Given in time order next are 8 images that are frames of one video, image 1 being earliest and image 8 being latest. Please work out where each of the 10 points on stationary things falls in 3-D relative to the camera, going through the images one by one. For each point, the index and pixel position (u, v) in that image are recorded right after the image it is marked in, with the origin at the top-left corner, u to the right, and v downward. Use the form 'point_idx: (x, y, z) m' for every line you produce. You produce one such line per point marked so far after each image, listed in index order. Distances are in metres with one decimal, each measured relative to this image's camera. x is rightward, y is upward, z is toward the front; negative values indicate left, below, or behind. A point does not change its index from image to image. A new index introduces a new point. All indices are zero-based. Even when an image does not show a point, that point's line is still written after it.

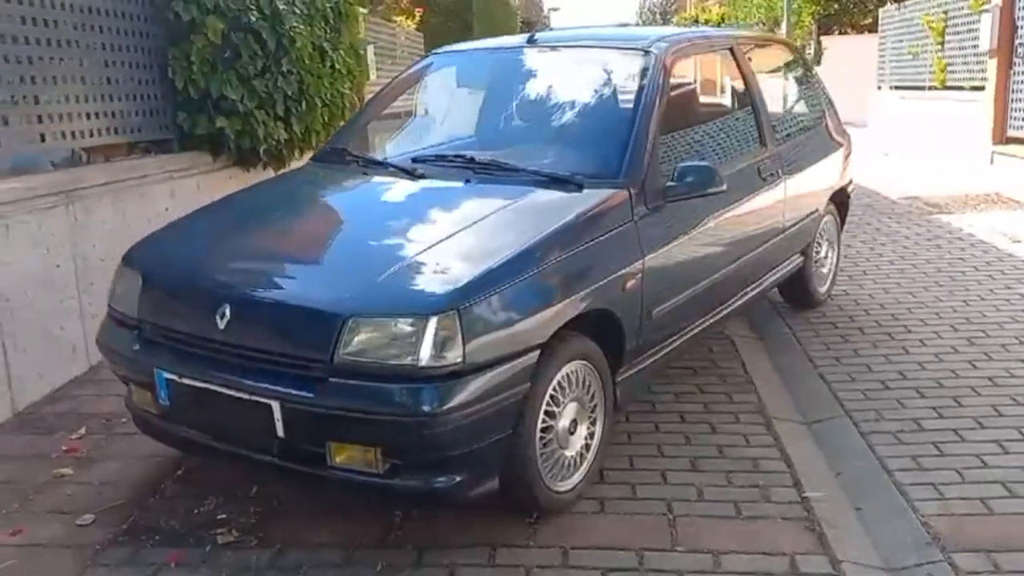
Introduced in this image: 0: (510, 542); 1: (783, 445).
0: (0.0, -0.9, +3.4) m
1: (+1.2, -0.7, +4.2) m
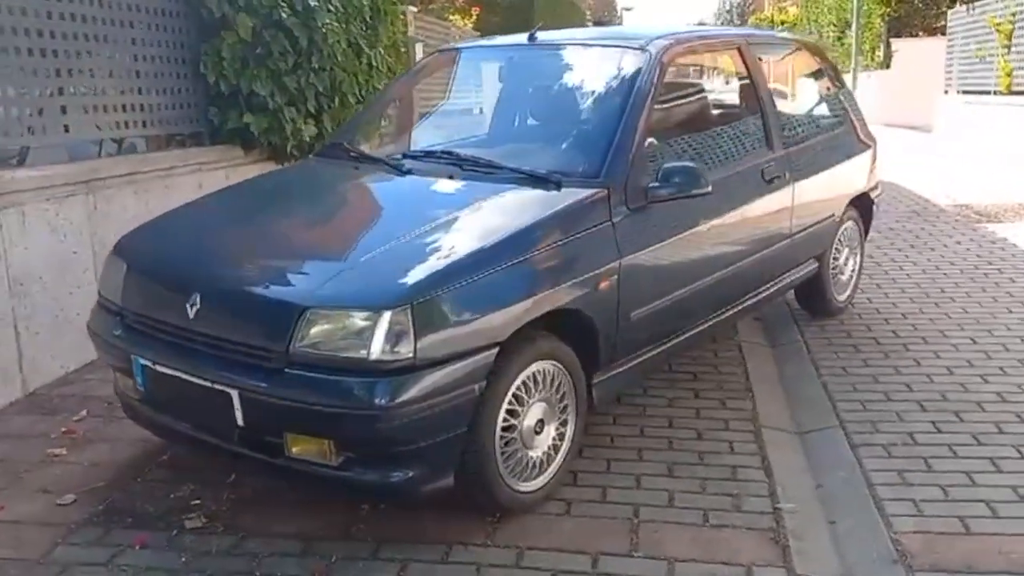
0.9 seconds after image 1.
0: (-0.2, -0.9, +3.4) m
1: (+1.1, -0.7, +4.1) m
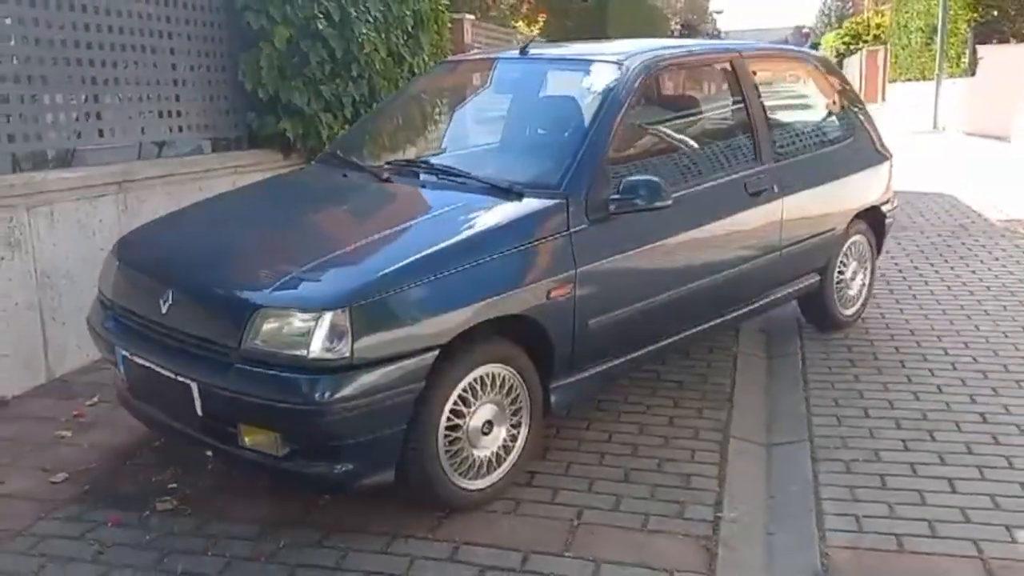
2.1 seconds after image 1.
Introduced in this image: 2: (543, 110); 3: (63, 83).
0: (-0.4, -0.9, +3.6) m
1: (+0.9, -0.7, +4.1) m
2: (+0.1, +0.8, +4.5) m
3: (-2.8, +1.3, +6.0) m
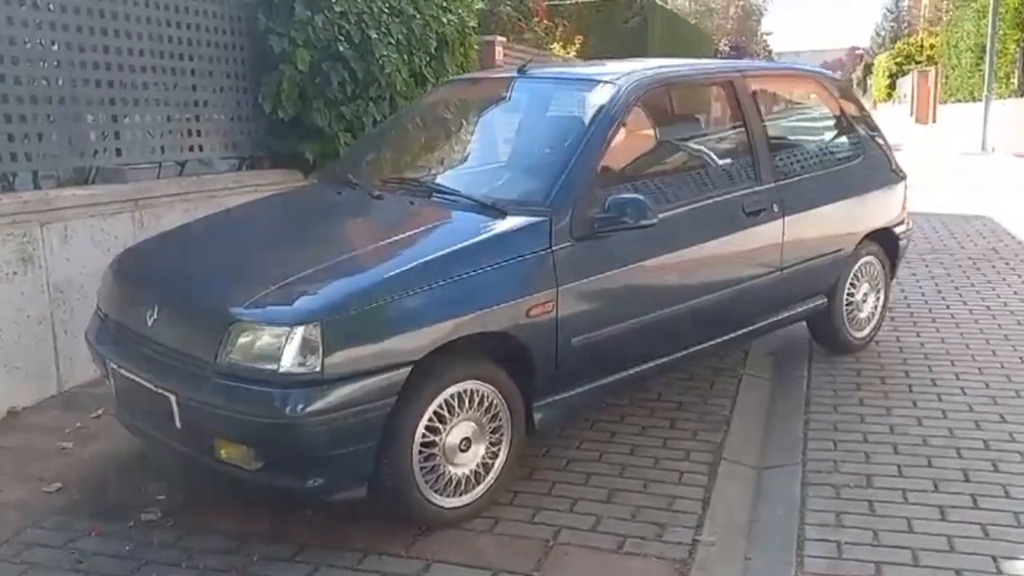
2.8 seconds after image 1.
0: (-0.5, -1.0, +3.6) m
1: (+0.8, -0.8, +4.1) m
2: (+0.1, +0.7, +4.5) m
3: (-2.7, +1.2, +6.1) m
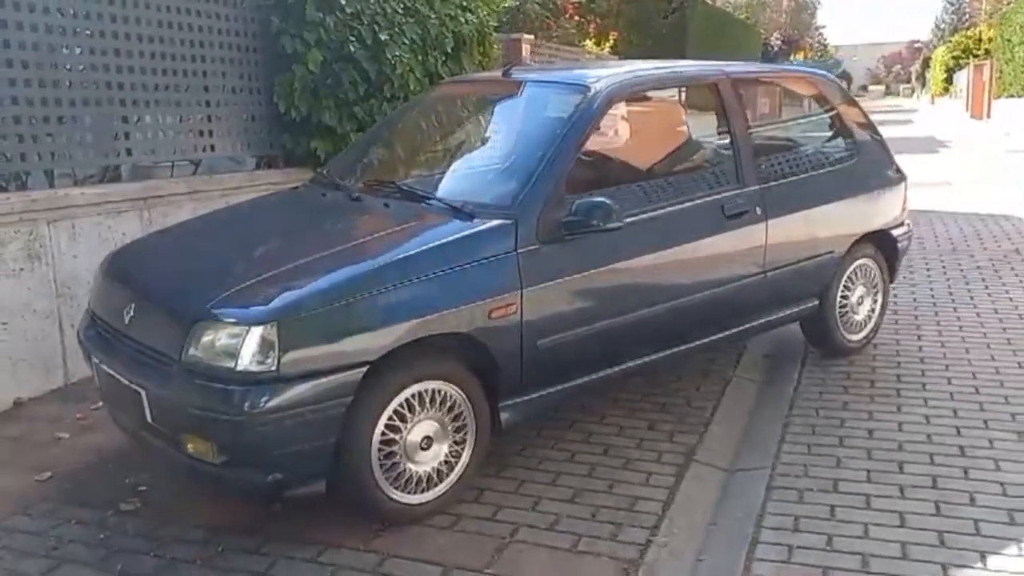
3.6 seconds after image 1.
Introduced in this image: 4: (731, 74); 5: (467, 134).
0: (-0.6, -1.0, +3.7) m
1: (+0.7, -0.8, +4.1) m
2: (0.0, +0.7, +4.6) m
3: (-2.7, +1.2, +6.3) m
4: (+1.2, +1.1, +5.1) m
5: (-0.2, +0.7, +4.7) m
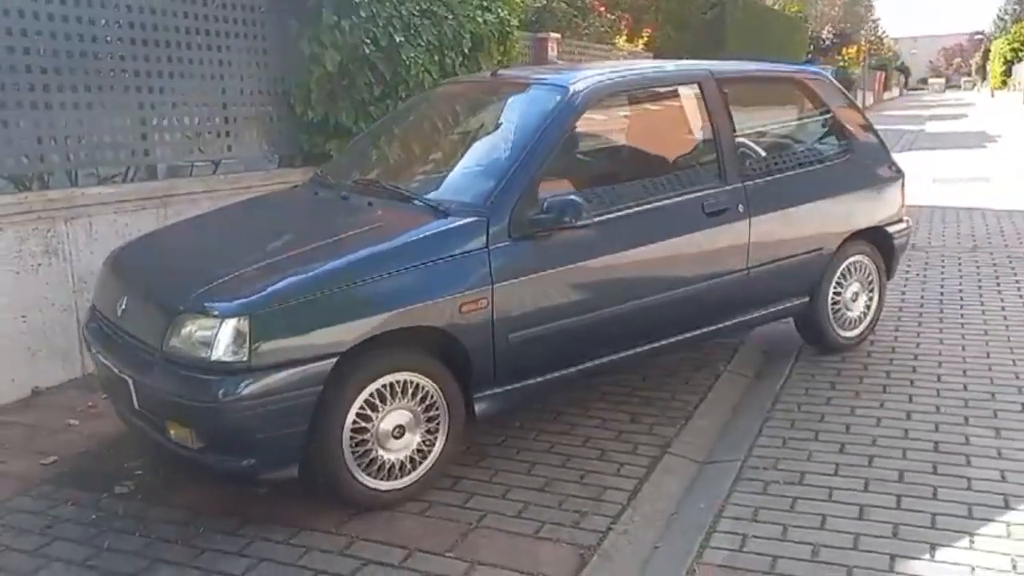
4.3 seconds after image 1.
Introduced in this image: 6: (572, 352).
0: (-0.8, -0.9, +3.9) m
1: (+0.6, -0.8, +4.2) m
2: (-0.1, +0.8, +4.7) m
3: (-2.7, +1.2, +6.6) m
4: (+1.1, +1.2, +5.2) m
5: (-0.3, +0.8, +4.9) m
6: (+0.3, -0.3, +4.5) m
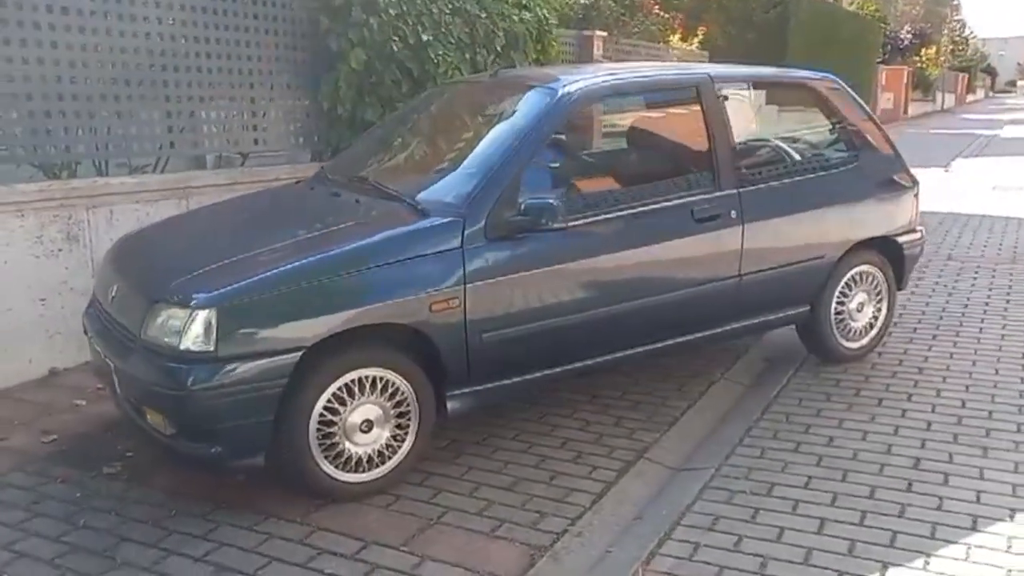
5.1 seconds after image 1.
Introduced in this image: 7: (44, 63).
0: (-0.9, -0.9, +4.0) m
1: (+0.5, -0.8, +4.2) m
2: (-0.1, +0.8, +4.7) m
3: (-2.6, +1.3, +6.8) m
4: (+1.1, +1.1, +5.2) m
5: (-0.3, +0.8, +4.9) m
6: (+0.2, -0.3, +4.5) m
7: (-3.0, +1.4, +6.2) m
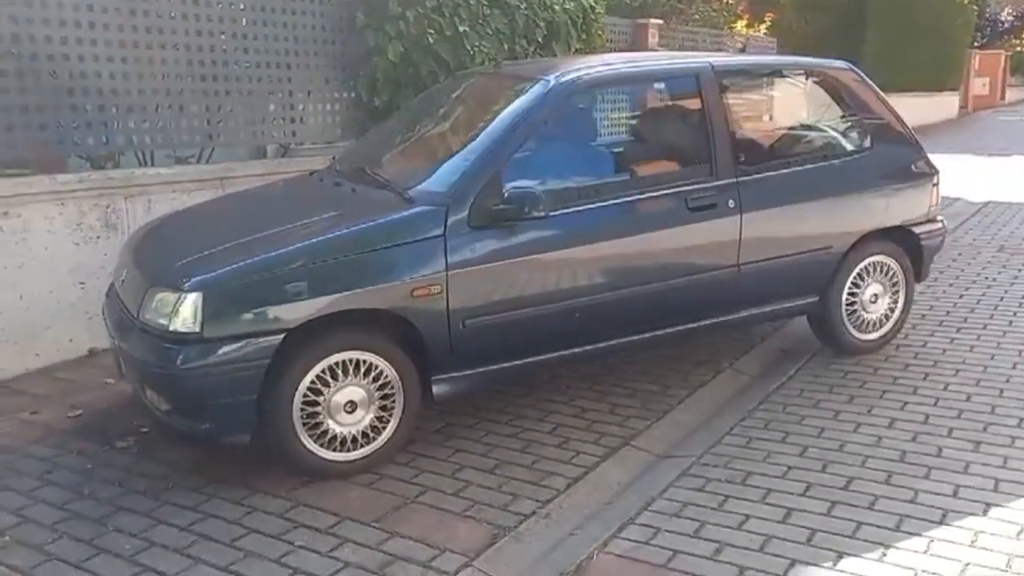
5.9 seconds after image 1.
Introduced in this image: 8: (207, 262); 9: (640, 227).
0: (-1.0, -0.9, +4.2) m
1: (+0.4, -0.8, +4.3) m
2: (-0.1, +0.8, +4.8) m
3: (-2.4, +1.4, +7.2) m
4: (+1.1, +1.2, +5.2) m
5: (-0.3, +0.8, +5.1) m
6: (+0.1, -0.2, +4.6) m
7: (-2.8, +1.5, +6.5) m
8: (-1.3, +0.1, +4.1) m
9: (+0.6, +0.3, +4.7) m
